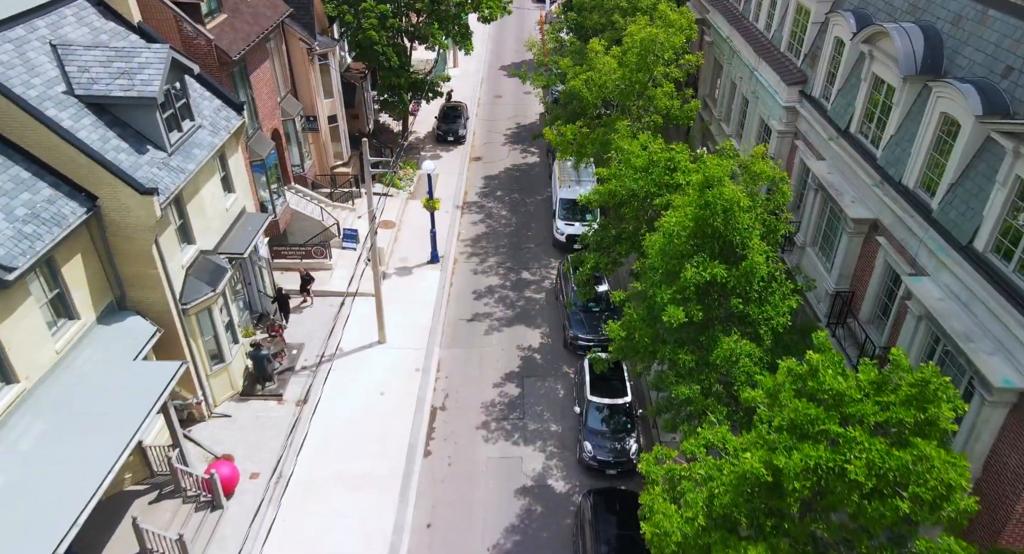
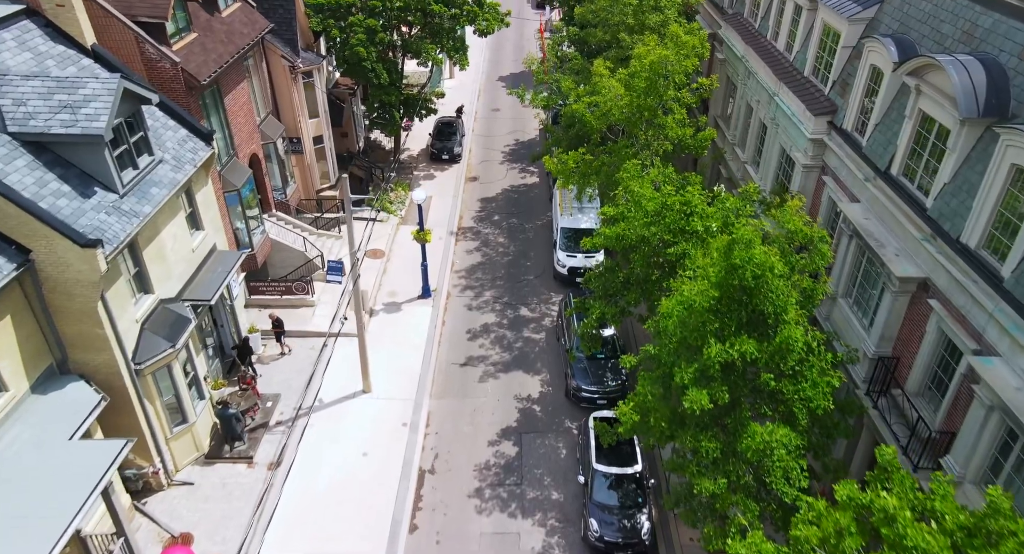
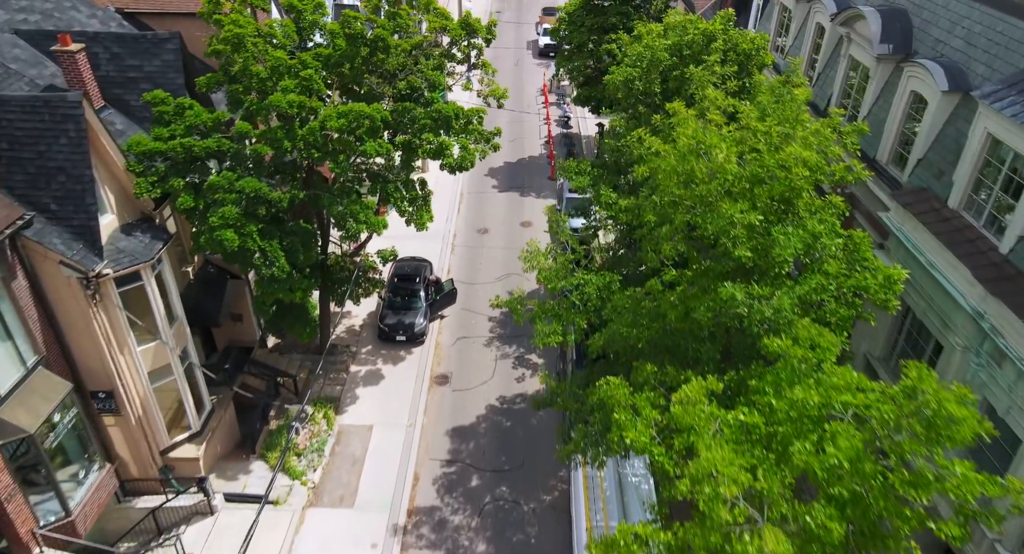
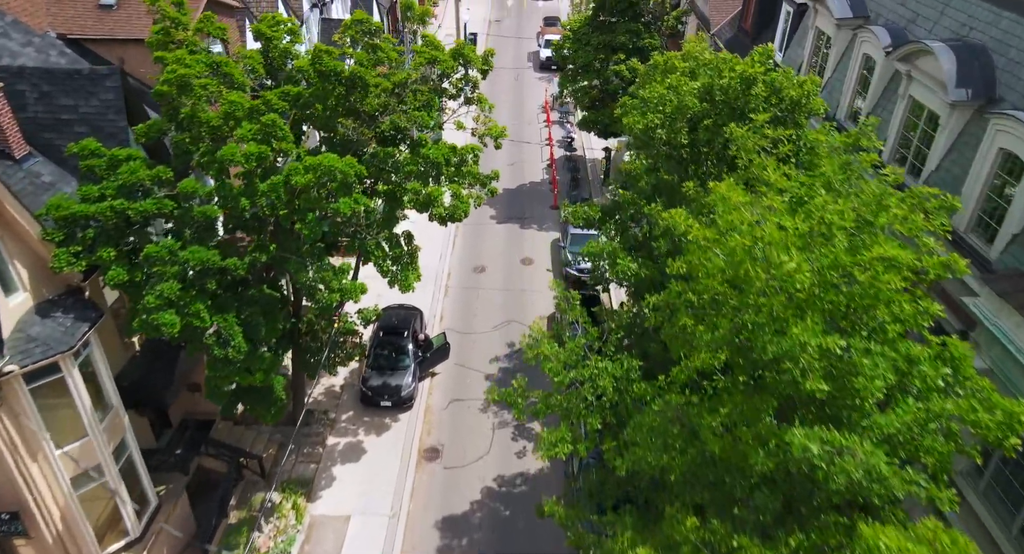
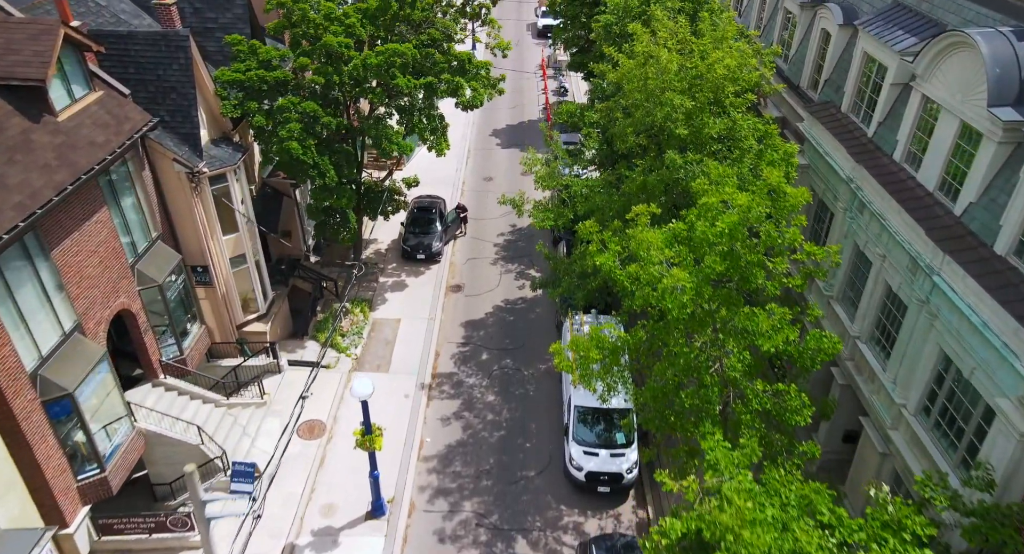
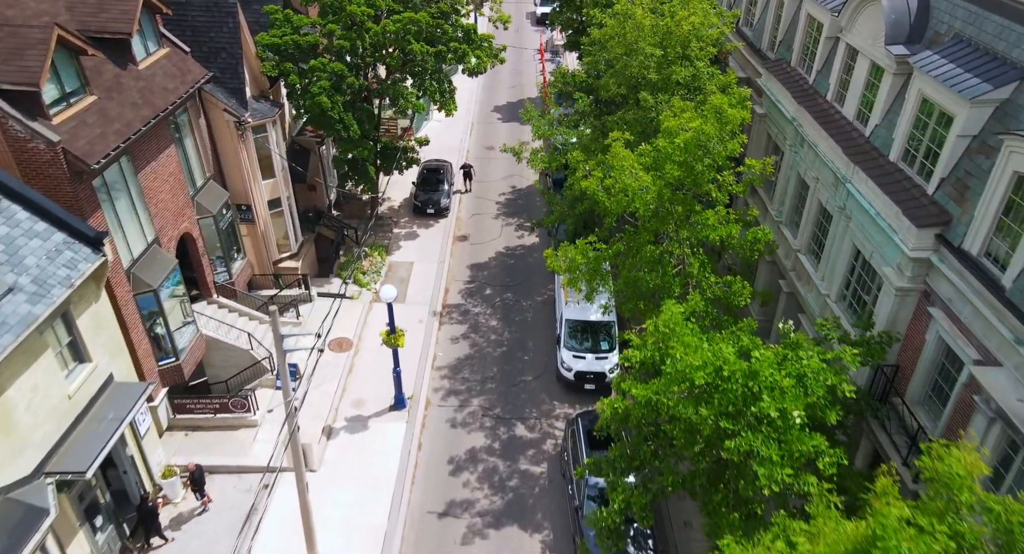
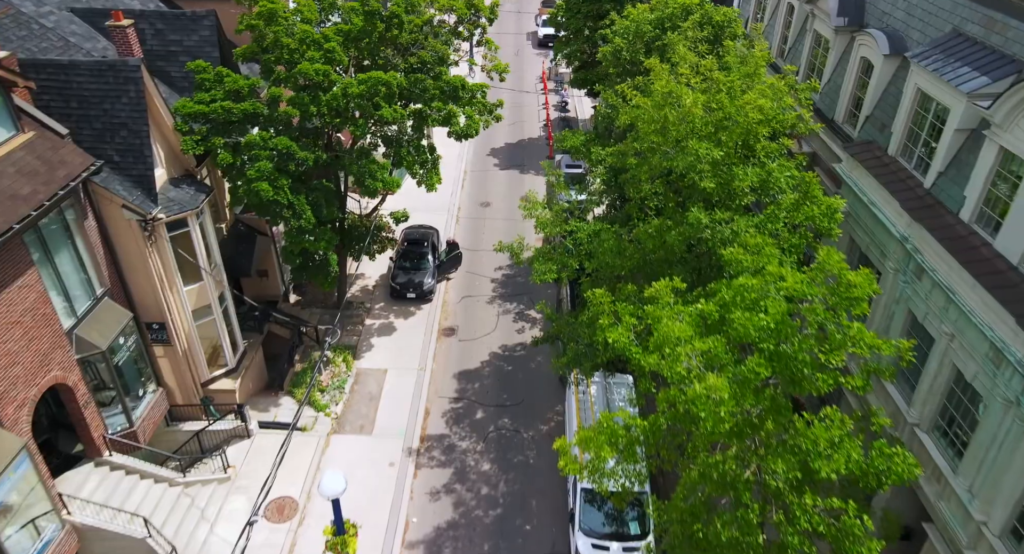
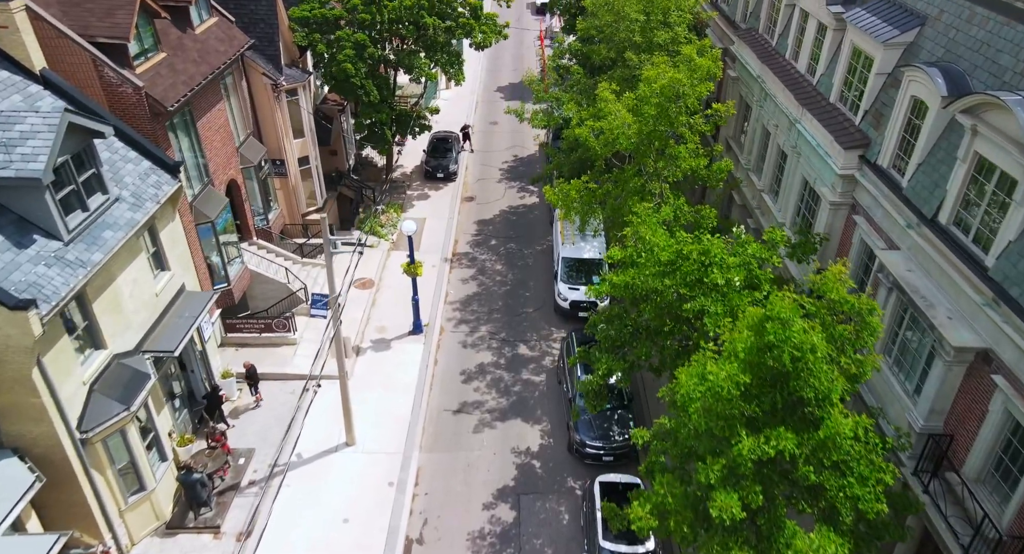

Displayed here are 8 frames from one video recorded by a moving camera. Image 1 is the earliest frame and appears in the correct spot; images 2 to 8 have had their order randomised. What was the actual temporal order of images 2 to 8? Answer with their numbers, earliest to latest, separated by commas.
2, 8, 6, 5, 7, 3, 4
